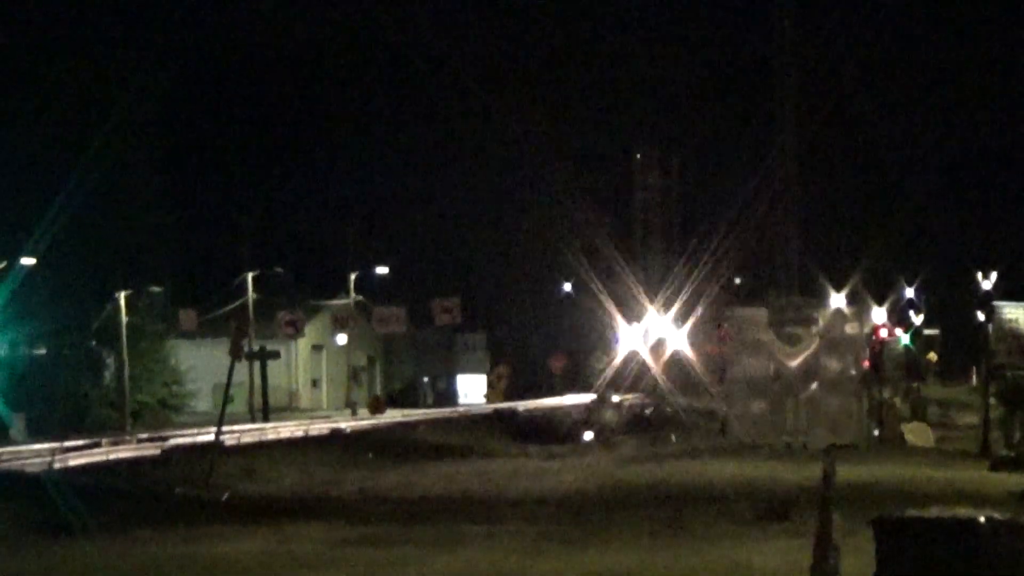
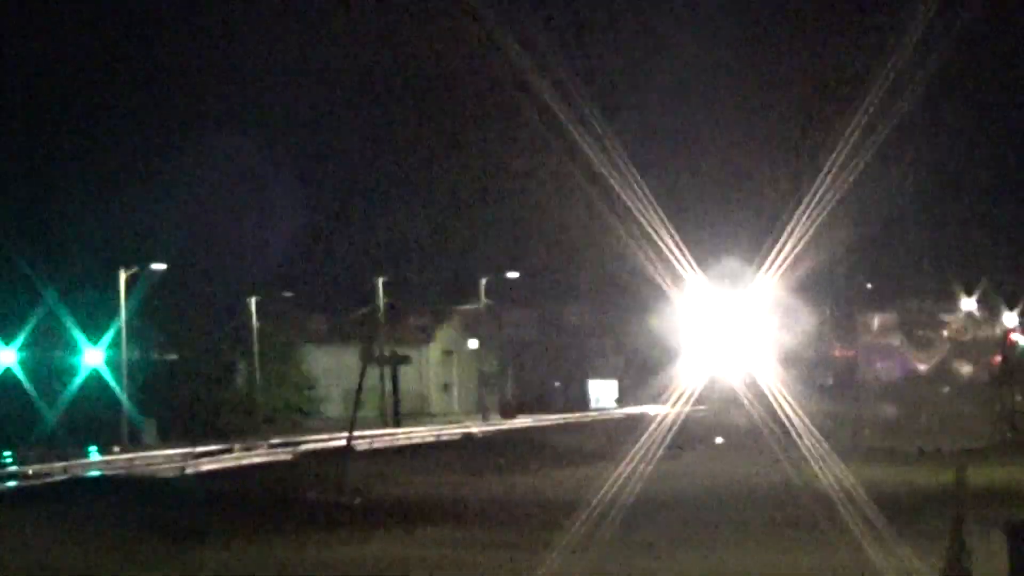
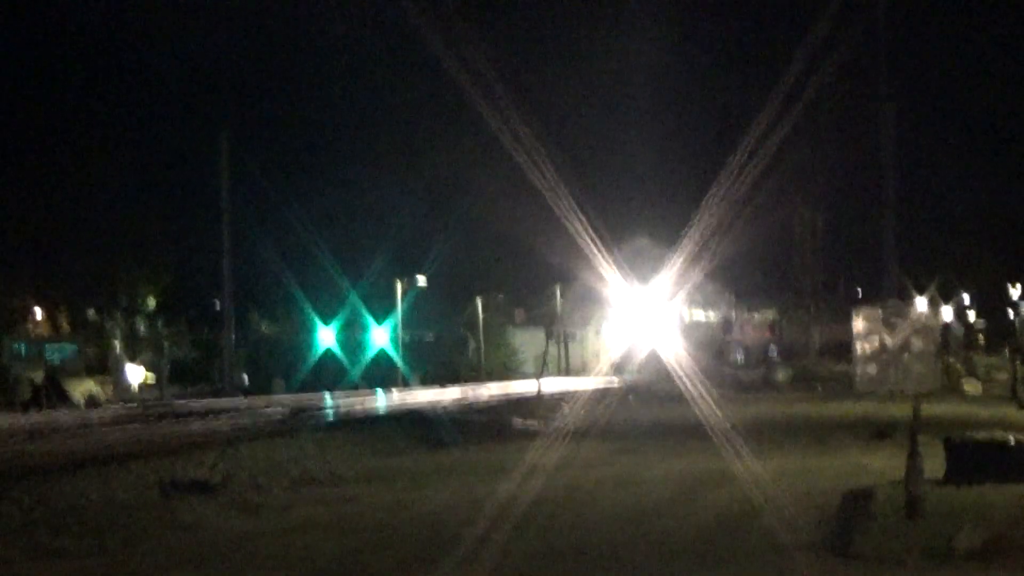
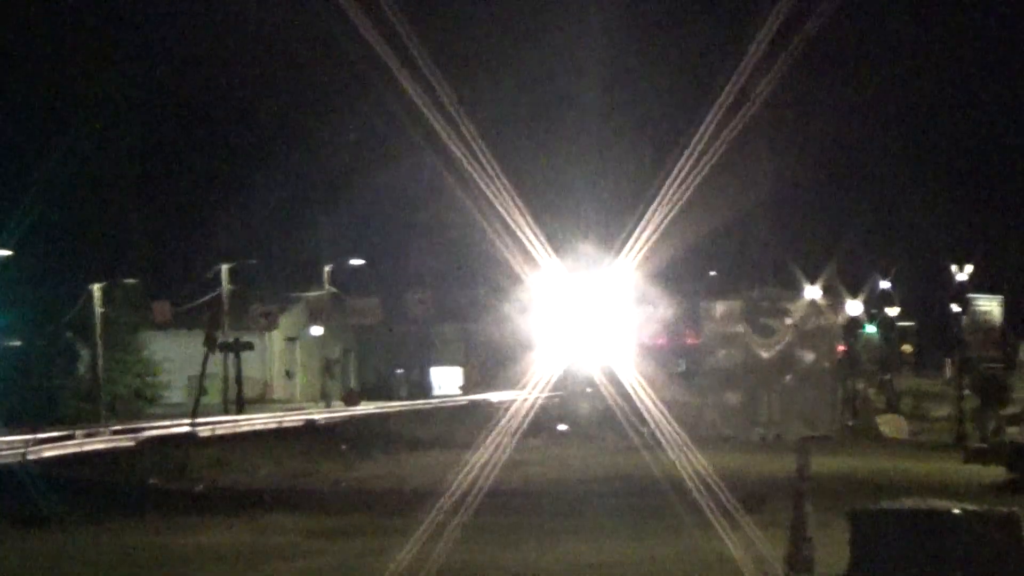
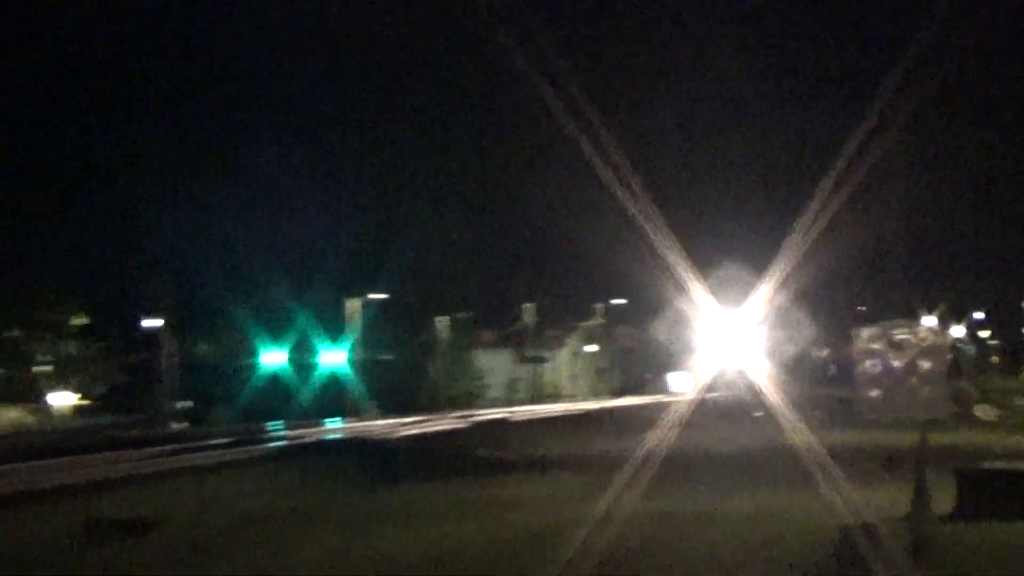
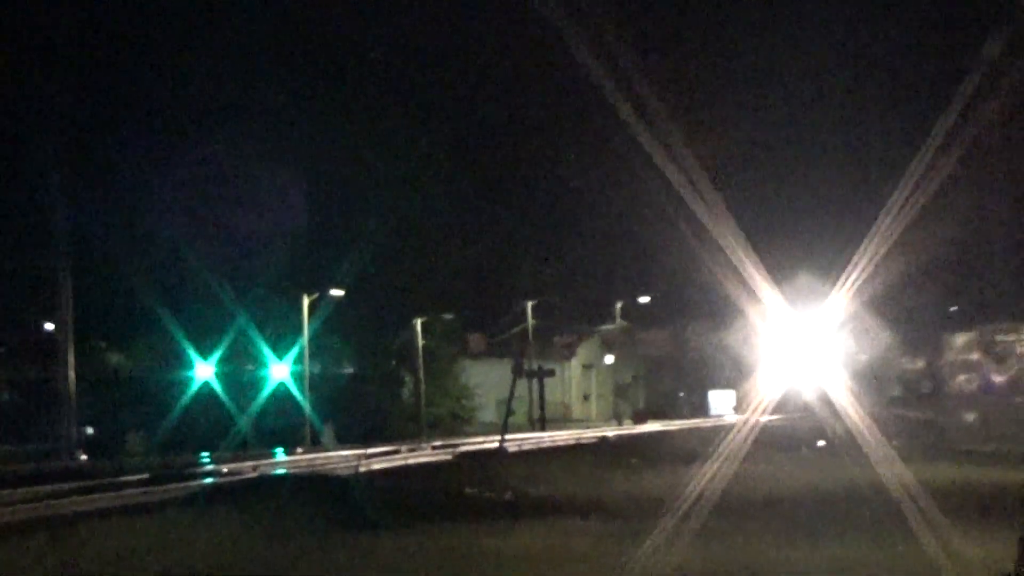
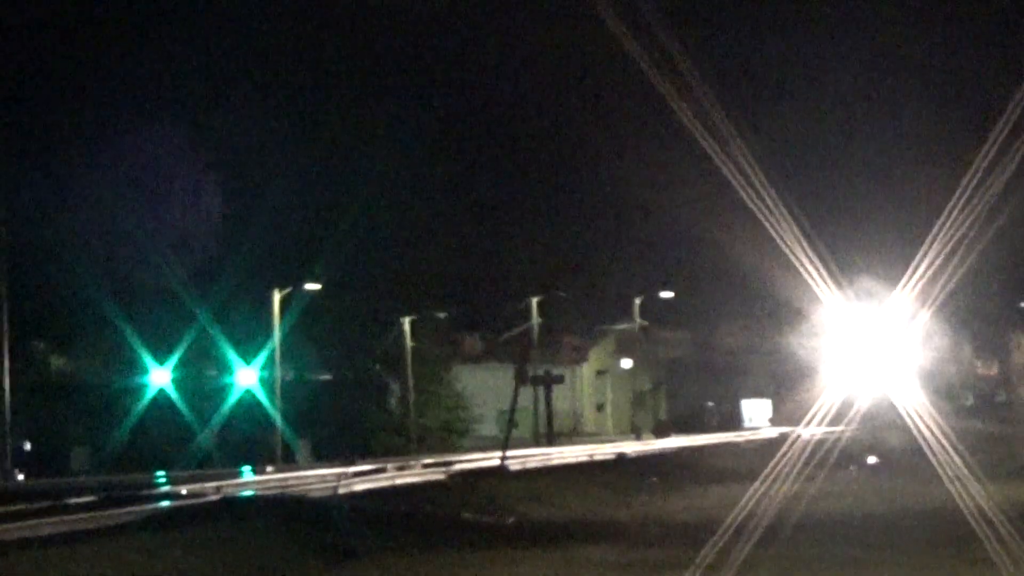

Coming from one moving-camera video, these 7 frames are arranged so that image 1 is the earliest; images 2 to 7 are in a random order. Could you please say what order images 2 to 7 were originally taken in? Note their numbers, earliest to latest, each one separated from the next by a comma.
4, 2, 7, 6, 5, 3
